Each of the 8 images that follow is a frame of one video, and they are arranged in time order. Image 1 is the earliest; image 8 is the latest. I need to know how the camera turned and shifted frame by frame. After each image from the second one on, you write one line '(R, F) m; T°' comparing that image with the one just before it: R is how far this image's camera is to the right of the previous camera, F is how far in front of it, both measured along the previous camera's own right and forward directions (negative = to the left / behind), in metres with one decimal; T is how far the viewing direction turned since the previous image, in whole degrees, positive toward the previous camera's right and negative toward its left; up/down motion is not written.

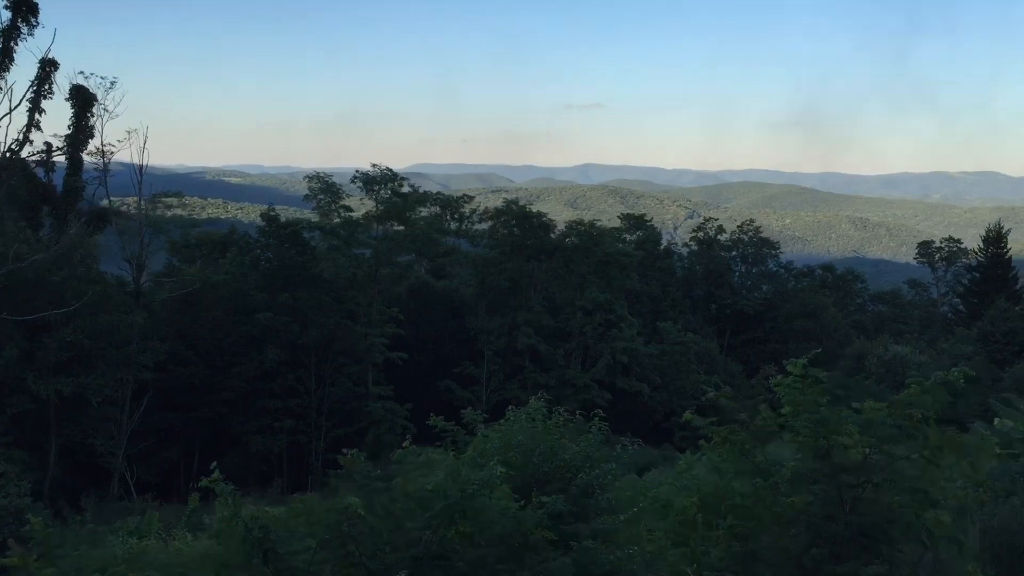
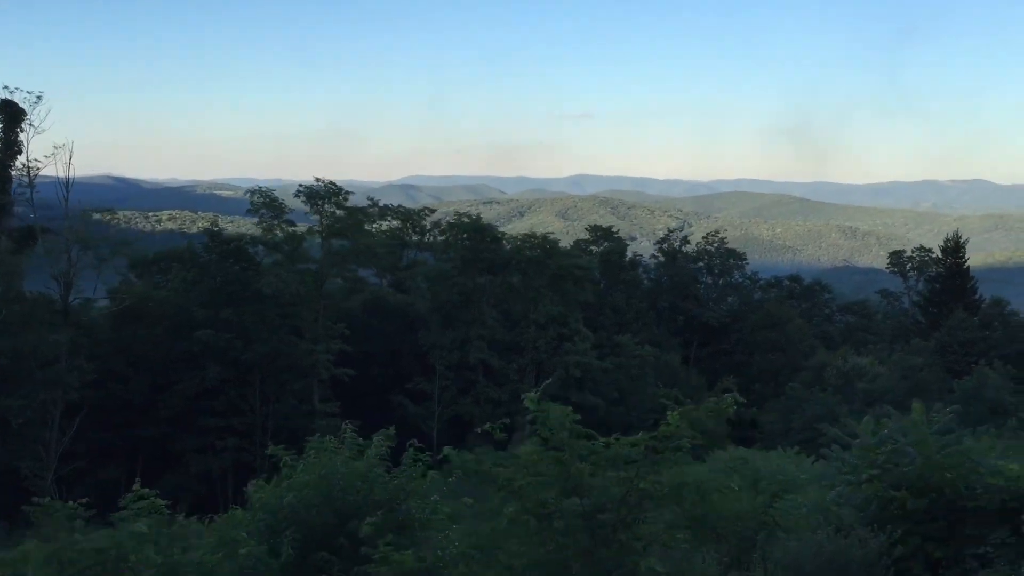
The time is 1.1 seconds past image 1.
(+1.2, +0.3) m; 0°
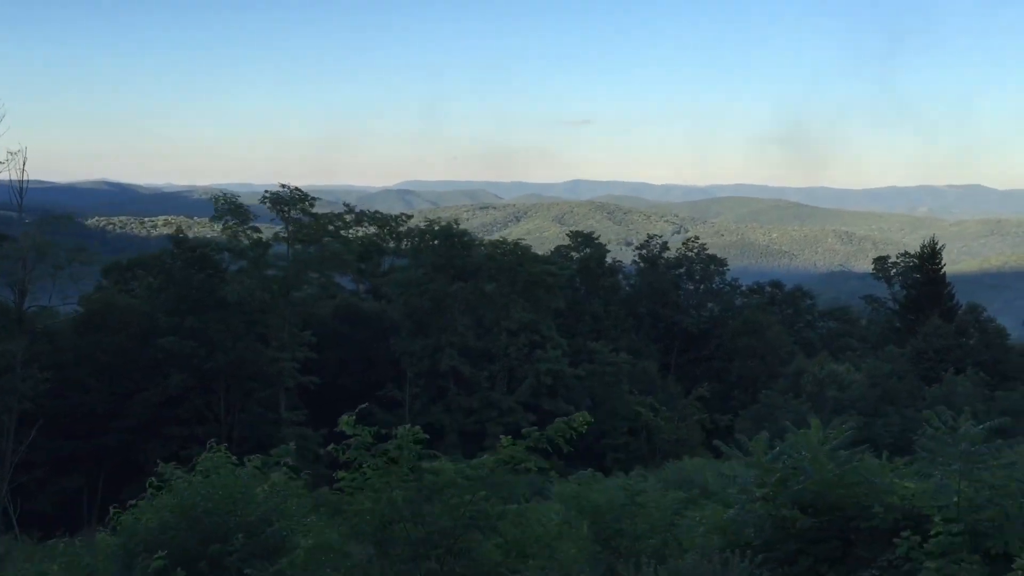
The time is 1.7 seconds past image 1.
(+0.8, +0.2) m; 0°
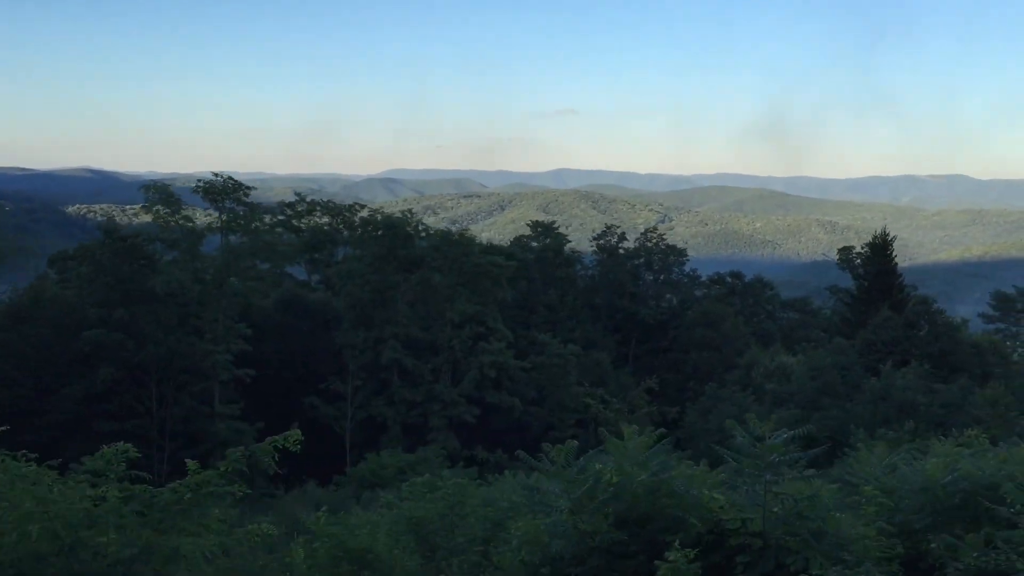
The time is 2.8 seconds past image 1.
(+1.3, +0.4) m; +1°
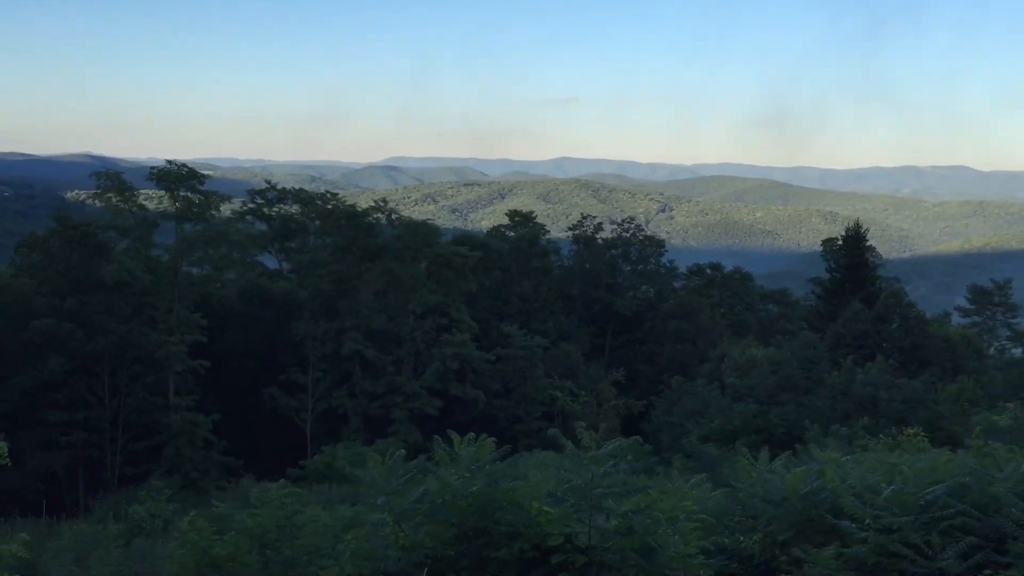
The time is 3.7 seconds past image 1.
(+1.1, +0.3) m; 0°
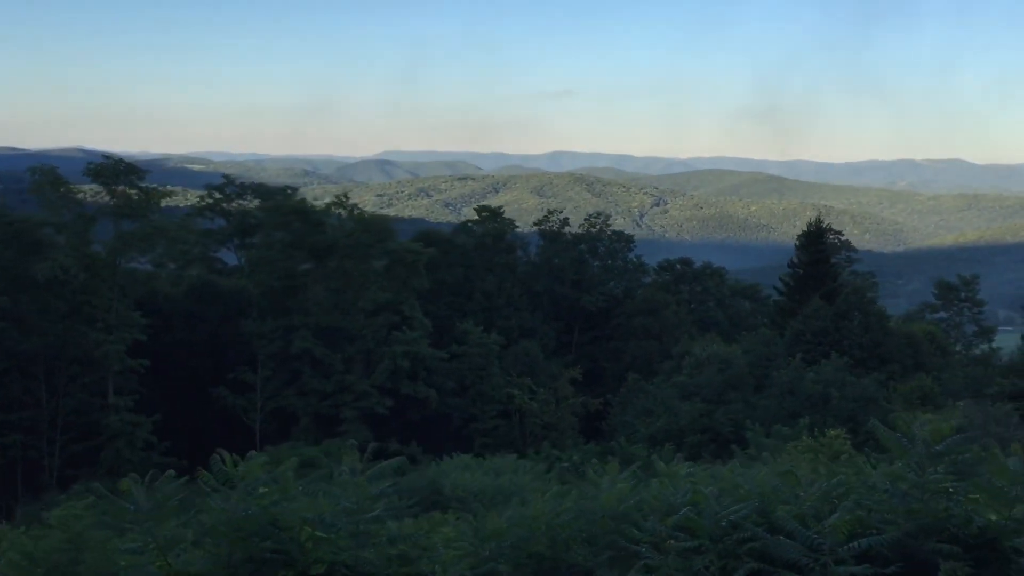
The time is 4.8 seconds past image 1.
(+1.3, +0.4) m; 0°
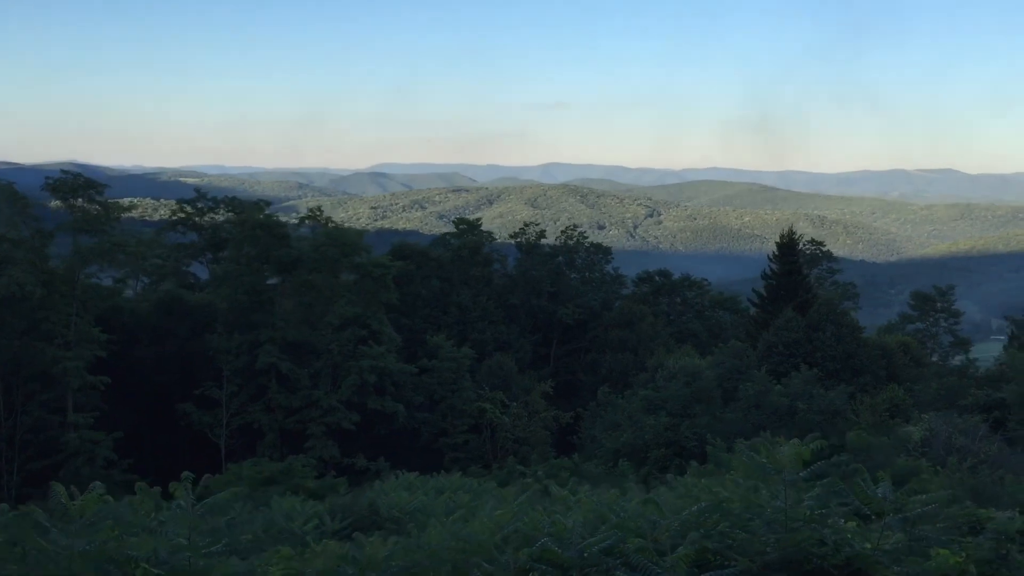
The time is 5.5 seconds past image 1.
(+0.8, +0.2) m; 0°
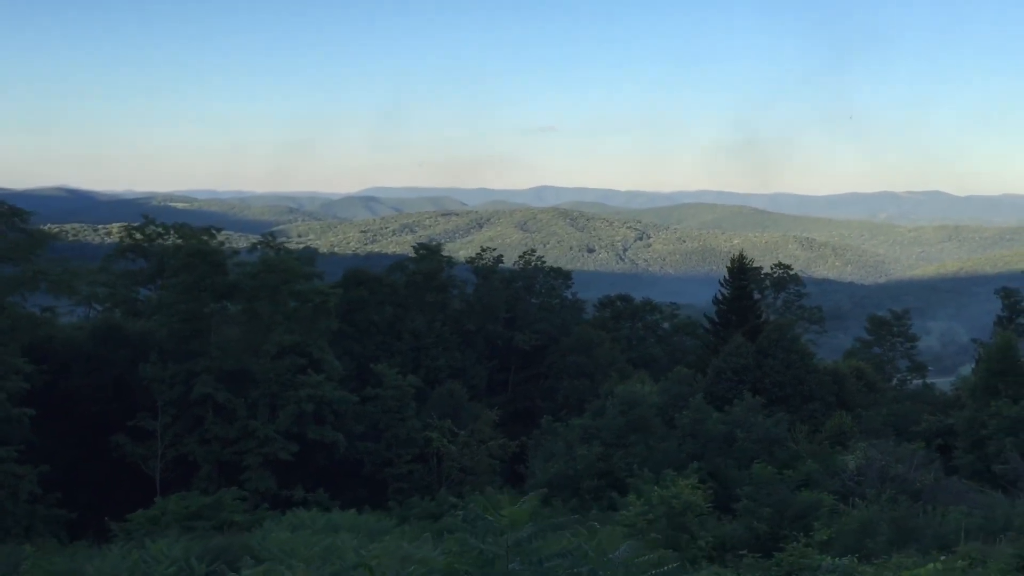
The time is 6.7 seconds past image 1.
(+1.4, +0.4) m; +1°
